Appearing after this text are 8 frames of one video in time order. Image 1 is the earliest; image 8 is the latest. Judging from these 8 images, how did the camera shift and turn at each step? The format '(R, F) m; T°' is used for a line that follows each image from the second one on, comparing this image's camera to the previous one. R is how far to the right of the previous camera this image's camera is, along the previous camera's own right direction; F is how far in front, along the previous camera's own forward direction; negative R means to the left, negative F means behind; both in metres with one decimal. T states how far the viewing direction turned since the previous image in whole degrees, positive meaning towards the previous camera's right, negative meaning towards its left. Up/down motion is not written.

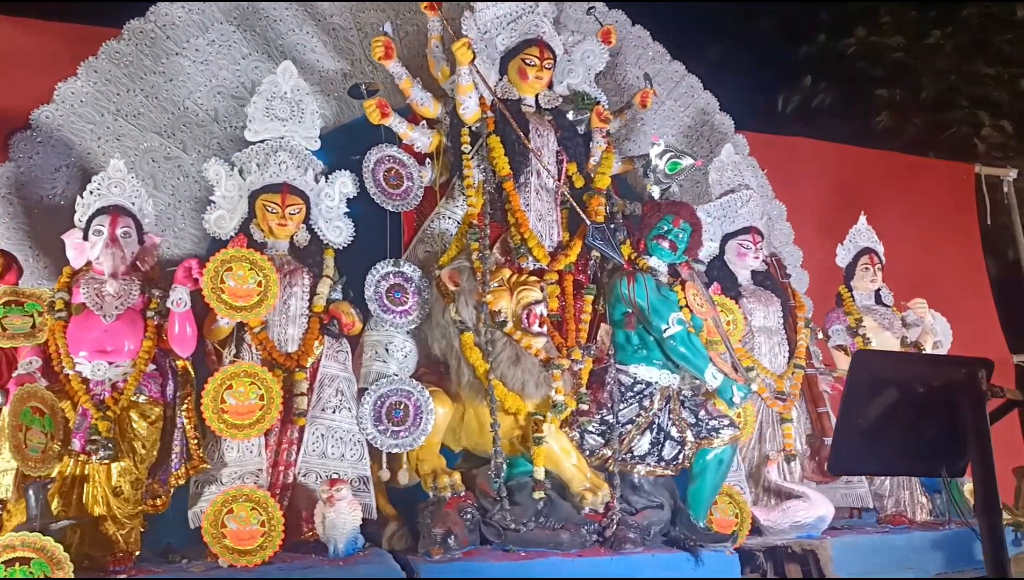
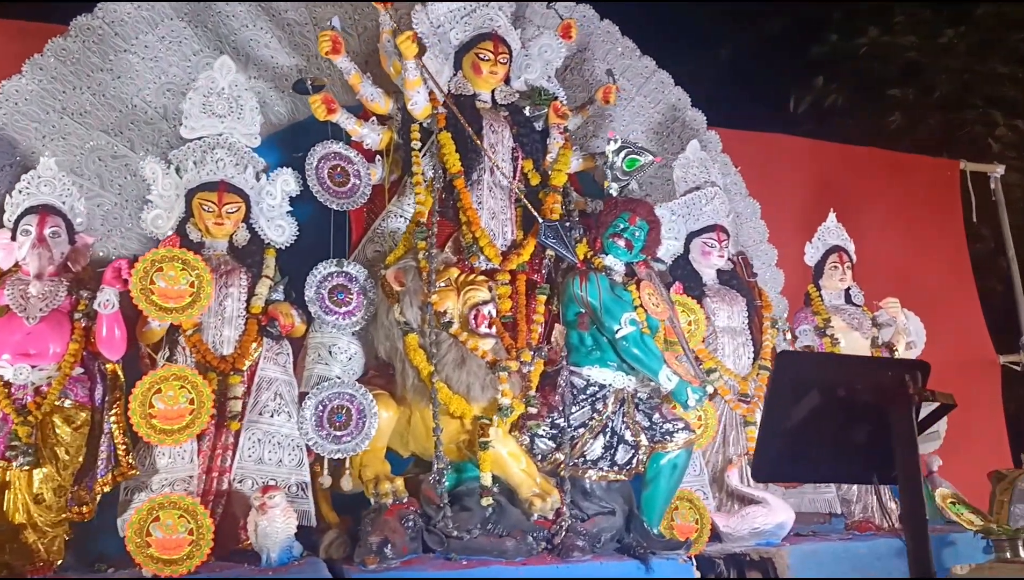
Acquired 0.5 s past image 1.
(+0.2, +0.1) m; -1°
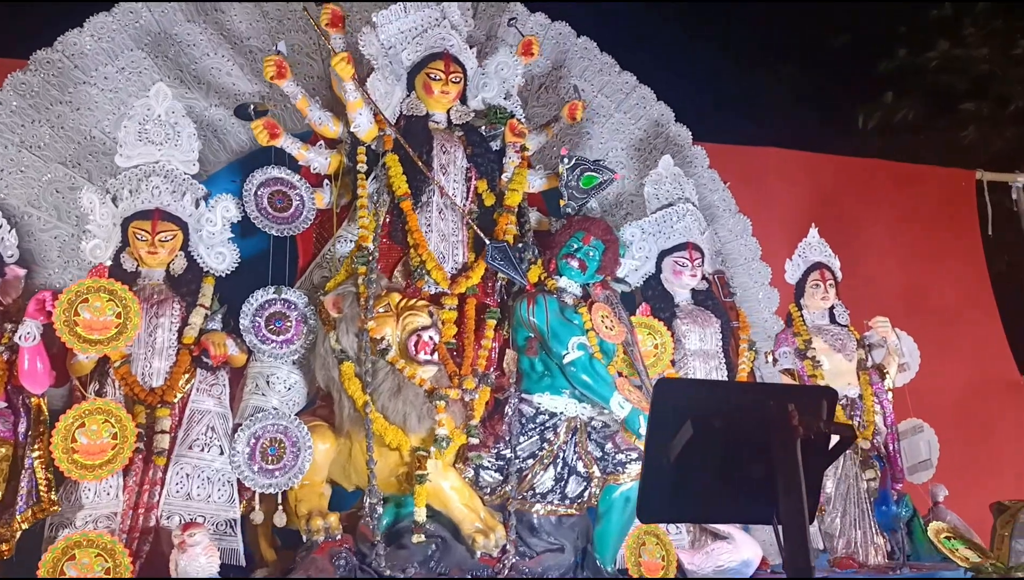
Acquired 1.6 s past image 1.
(+0.4, +0.1) m; -4°
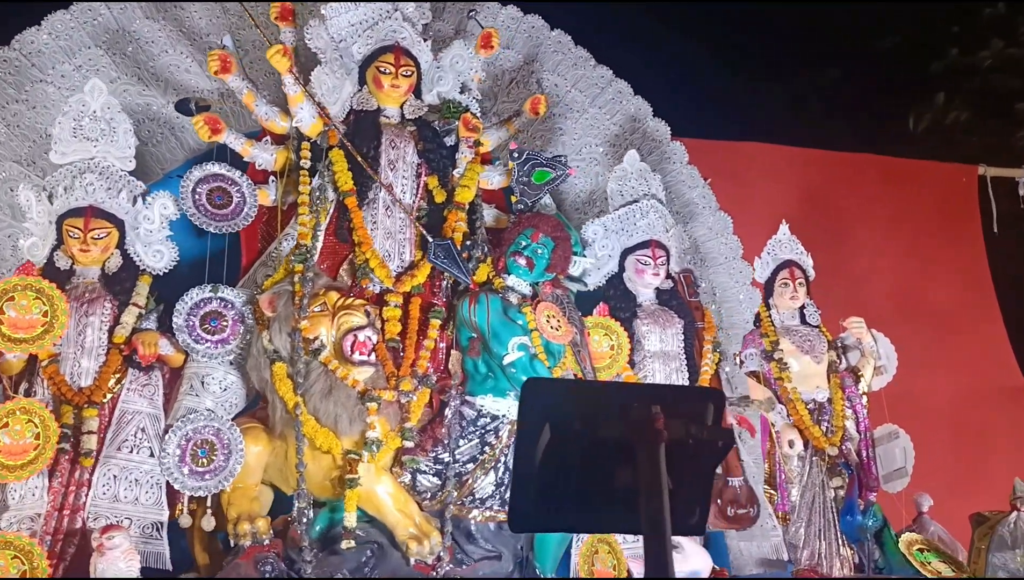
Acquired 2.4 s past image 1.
(+0.3, +0.1) m; -2°
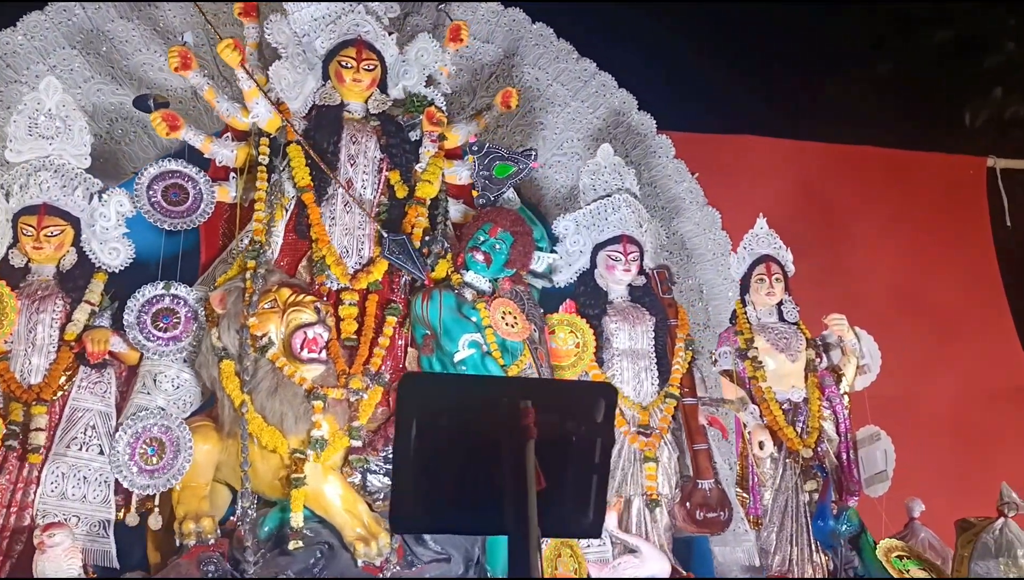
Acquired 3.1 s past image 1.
(+0.3, +0.1) m; -3°
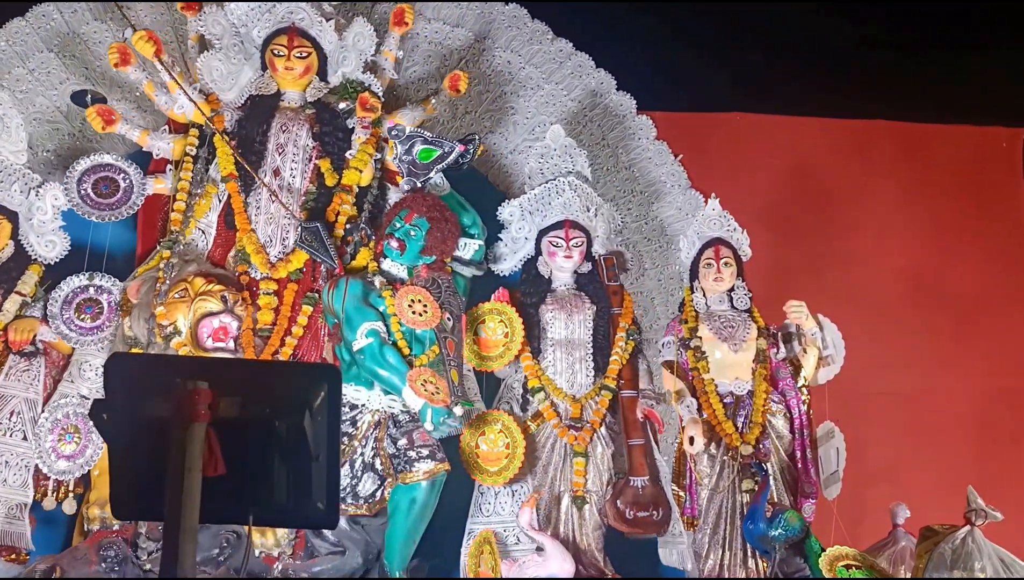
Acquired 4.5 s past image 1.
(+0.6, +0.1) m; -8°
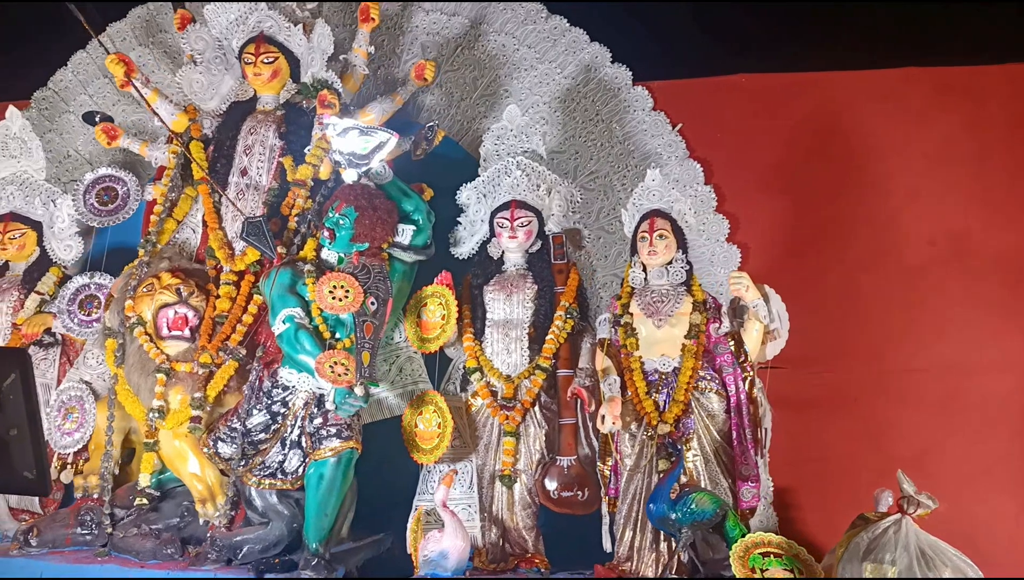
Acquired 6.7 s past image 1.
(+0.9, +0.1) m; -14°
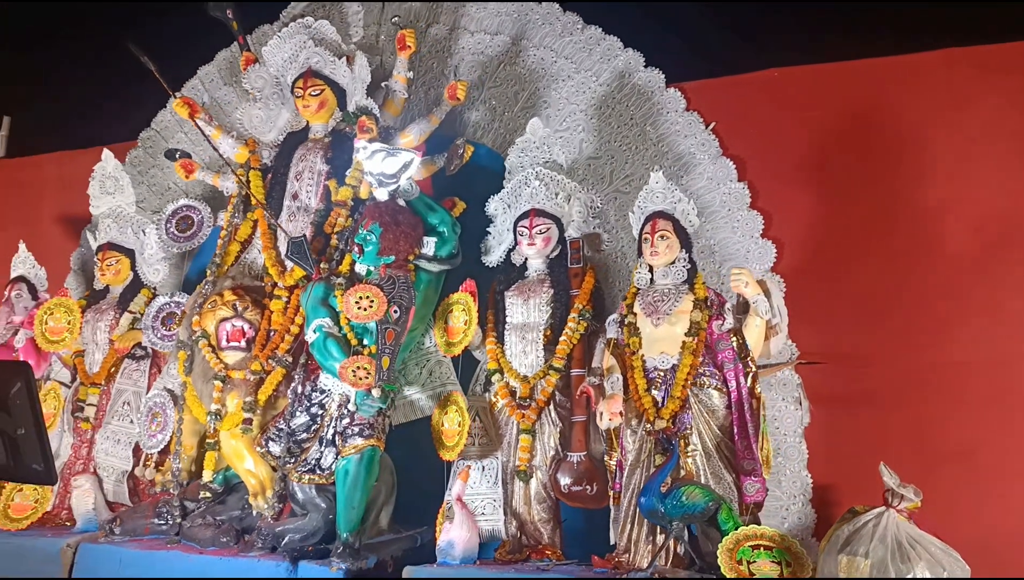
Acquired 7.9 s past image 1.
(+0.4, -0.1) m; -10°
